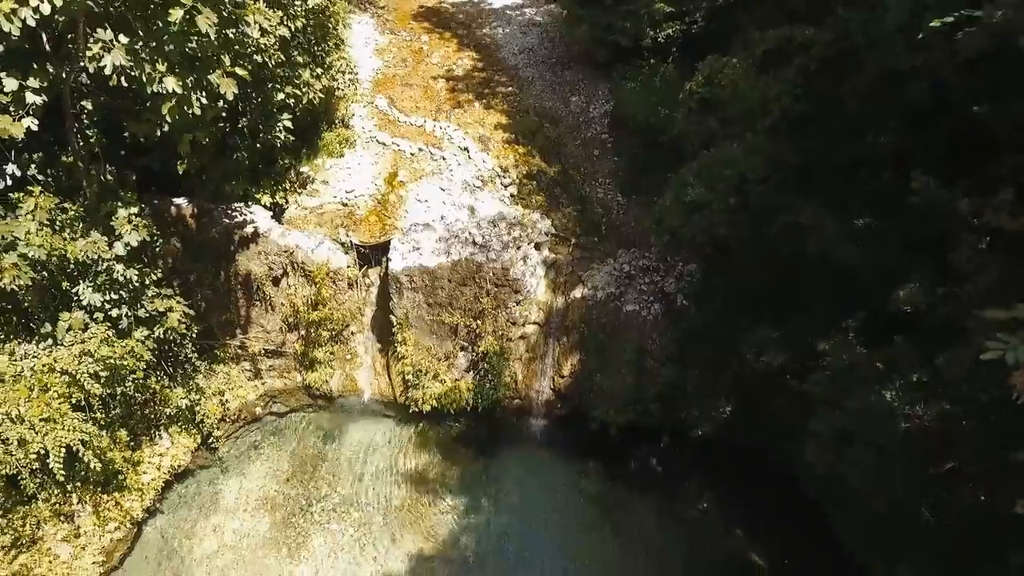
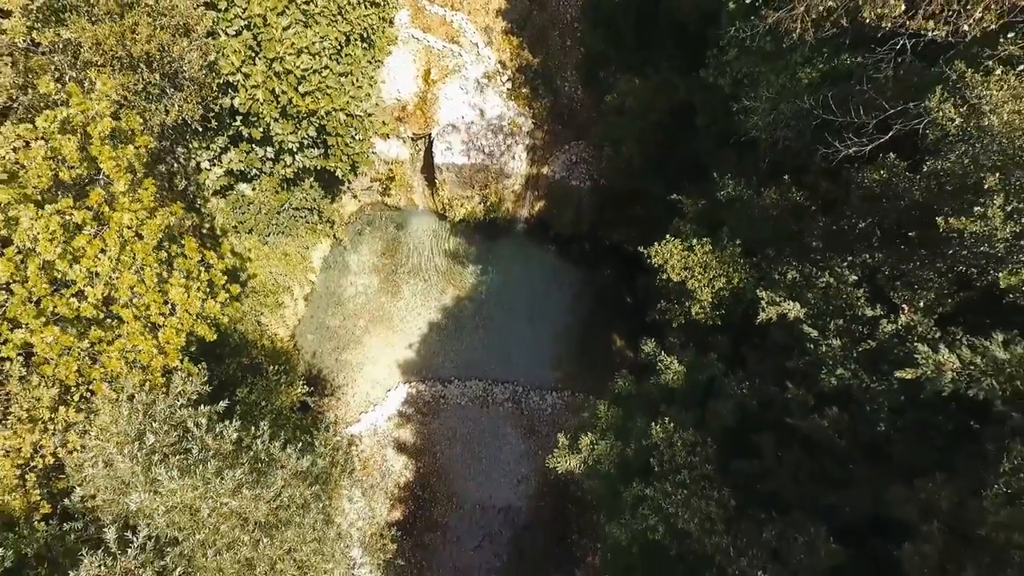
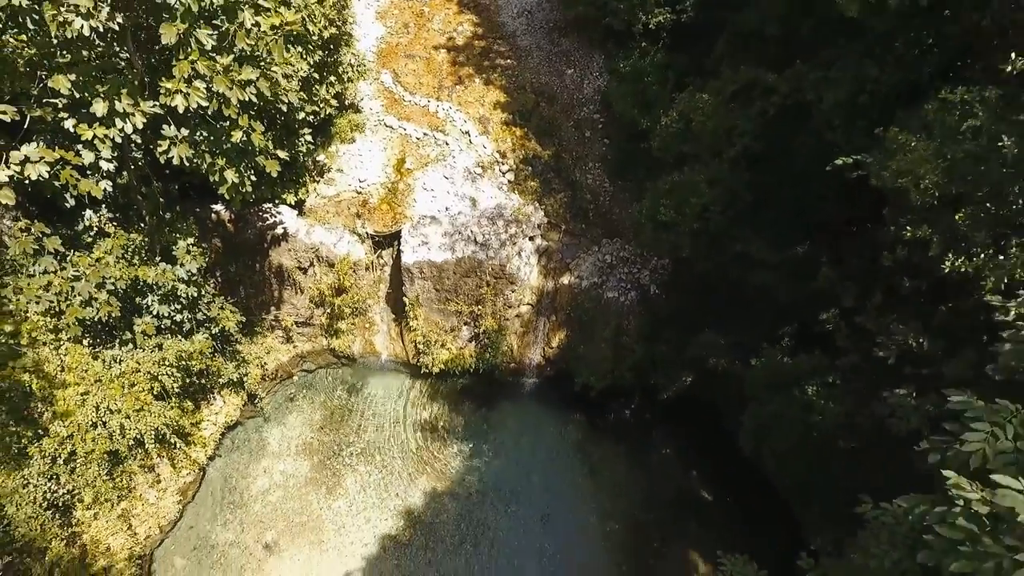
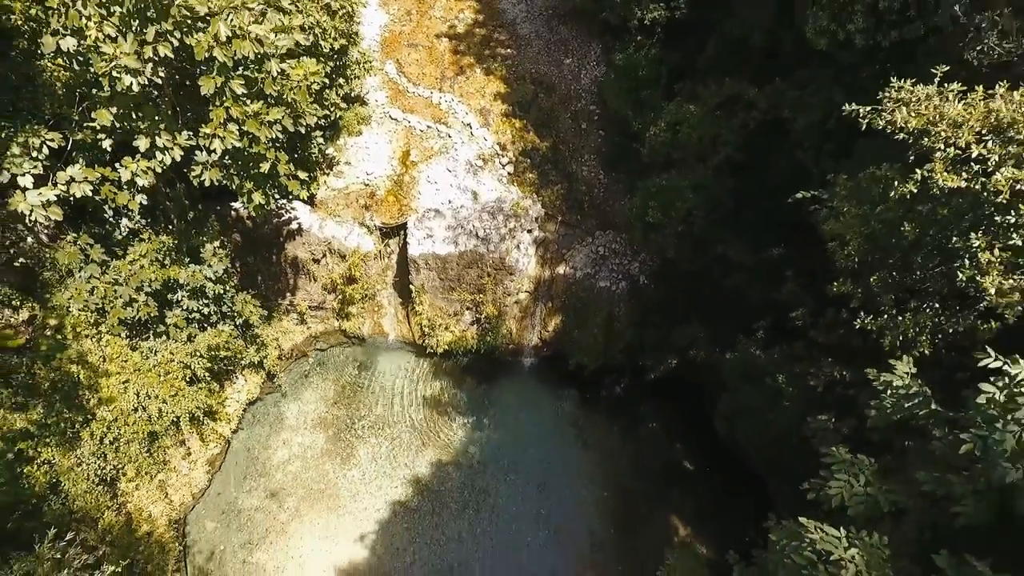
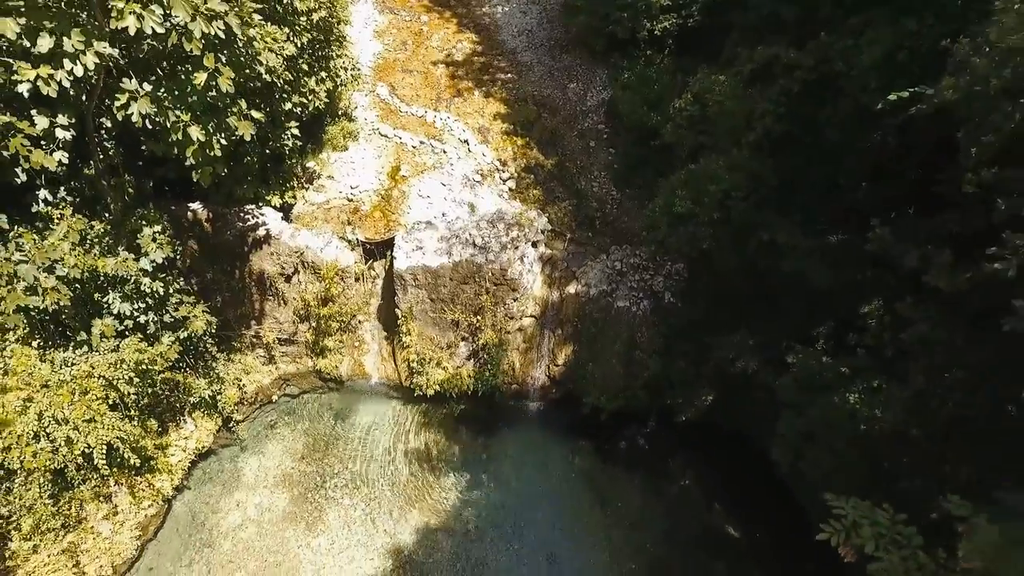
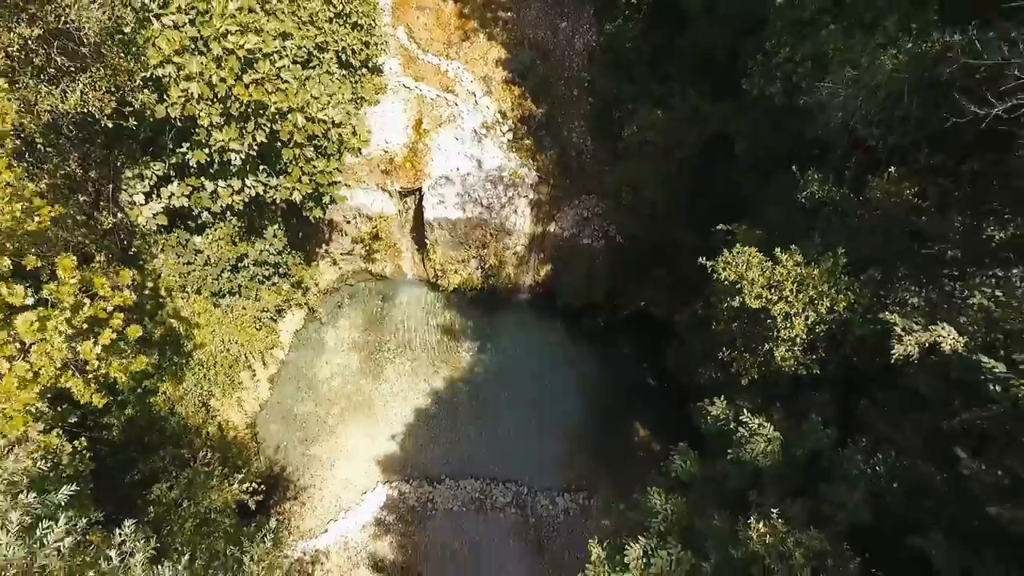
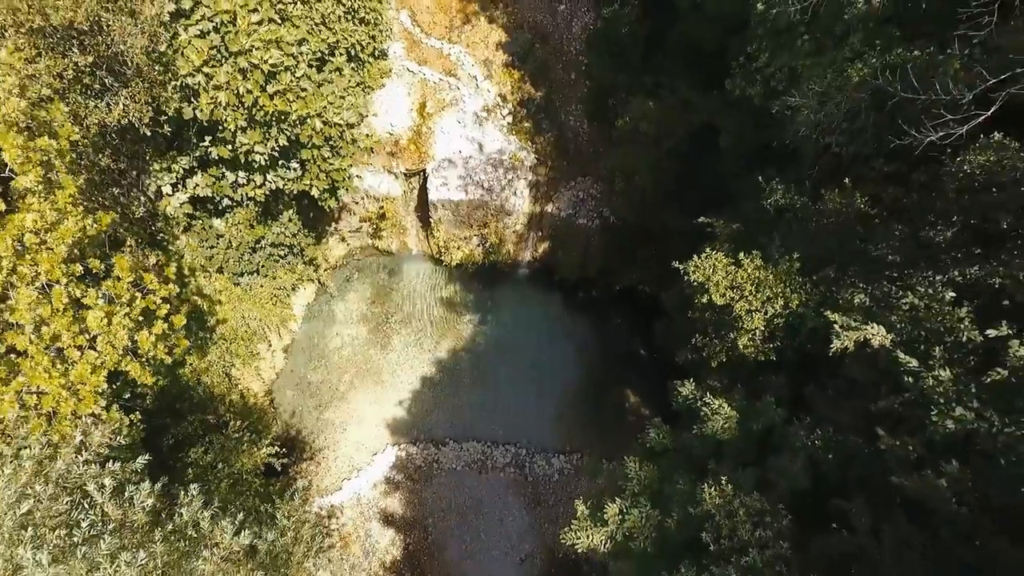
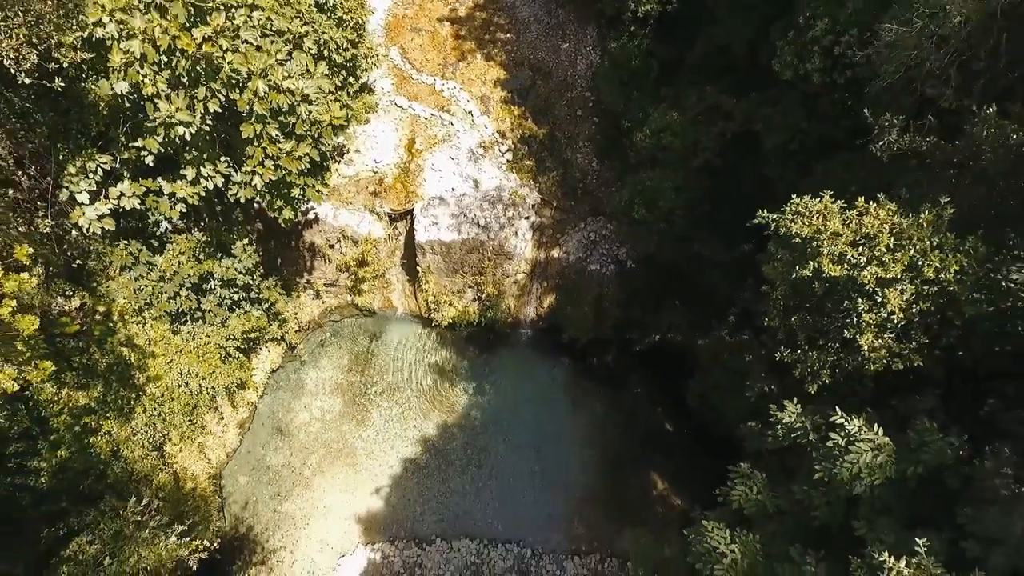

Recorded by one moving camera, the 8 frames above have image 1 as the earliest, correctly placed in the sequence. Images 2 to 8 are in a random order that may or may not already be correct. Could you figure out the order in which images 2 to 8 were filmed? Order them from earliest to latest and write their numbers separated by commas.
5, 3, 4, 8, 6, 7, 2
